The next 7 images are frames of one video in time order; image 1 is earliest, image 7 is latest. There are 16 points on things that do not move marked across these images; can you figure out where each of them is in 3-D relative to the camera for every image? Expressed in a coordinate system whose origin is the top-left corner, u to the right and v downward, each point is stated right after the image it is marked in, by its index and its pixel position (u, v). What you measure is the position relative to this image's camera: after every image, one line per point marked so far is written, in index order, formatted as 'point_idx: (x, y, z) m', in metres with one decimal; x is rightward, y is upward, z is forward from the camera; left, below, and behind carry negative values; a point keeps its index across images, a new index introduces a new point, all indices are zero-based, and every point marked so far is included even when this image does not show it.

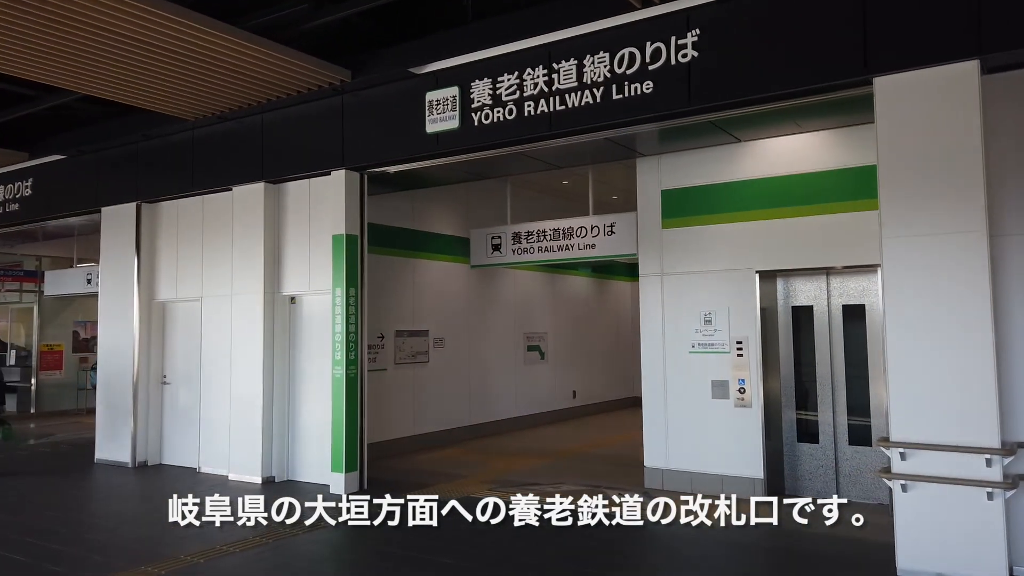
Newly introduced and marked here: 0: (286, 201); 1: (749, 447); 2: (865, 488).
0: (-2.5, +0.9, +7.8) m
1: (+2.2, -1.5, +6.5) m
2: (+3.1, -1.8, +6.4) m
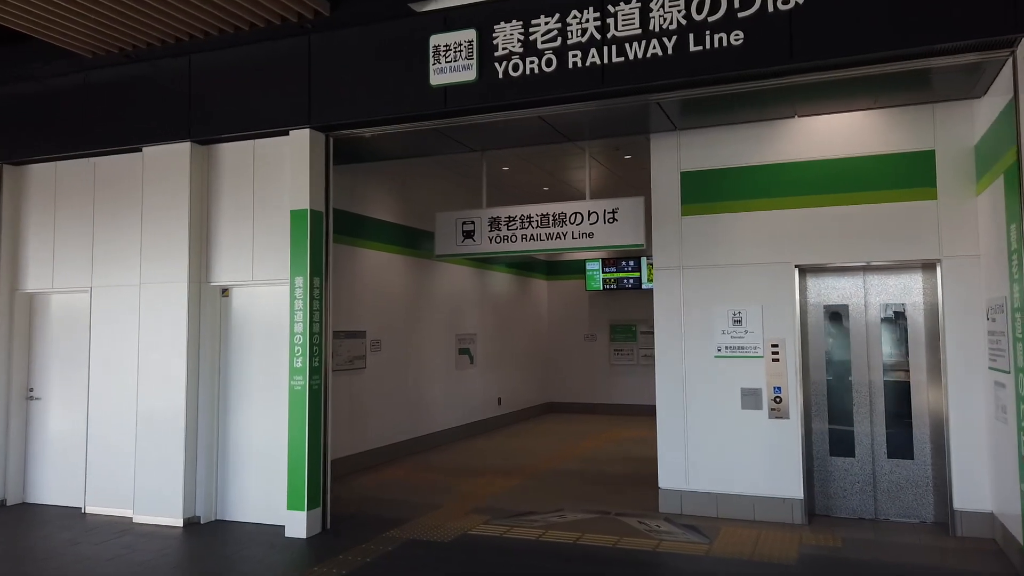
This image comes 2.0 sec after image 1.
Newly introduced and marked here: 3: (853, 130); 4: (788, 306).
0: (-2.5, +1.0, +6.1) m
1: (+2.2, -1.4, +5.8) m
2: (+3.2, -1.8, +5.8) m
3: (+2.8, +1.3, +5.8) m
4: (+2.3, -0.1, +5.9) m
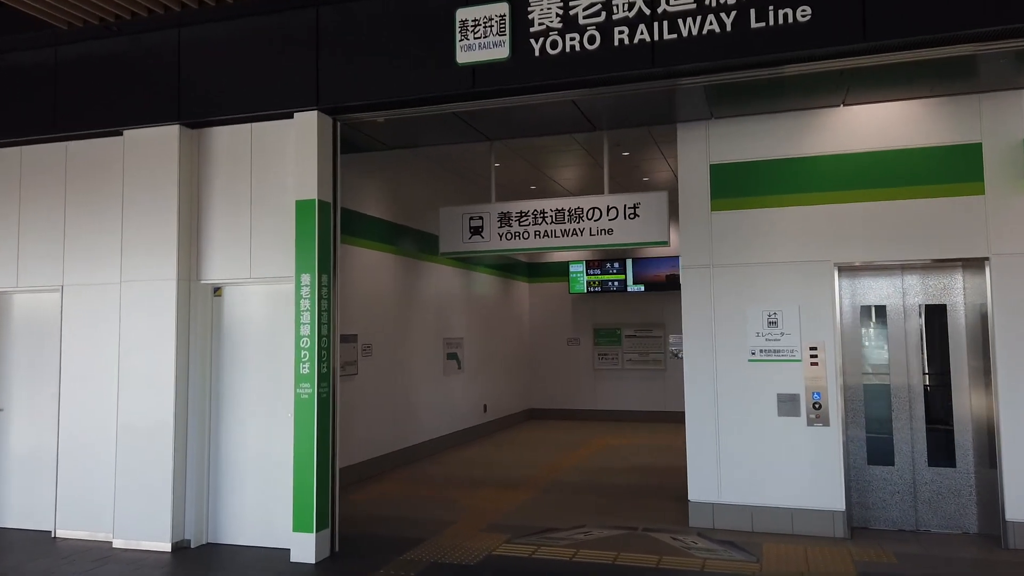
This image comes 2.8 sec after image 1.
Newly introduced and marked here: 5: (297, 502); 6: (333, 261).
0: (-2.3, +1.1, +5.6) m
1: (+2.4, -1.4, +5.5) m
2: (+3.4, -1.8, +5.6) m
3: (+2.9, +1.3, +5.5) m
4: (+2.5, -0.1, +5.6) m
5: (-1.5, -1.5, +4.9) m
6: (-1.3, +0.2, +5.2) m
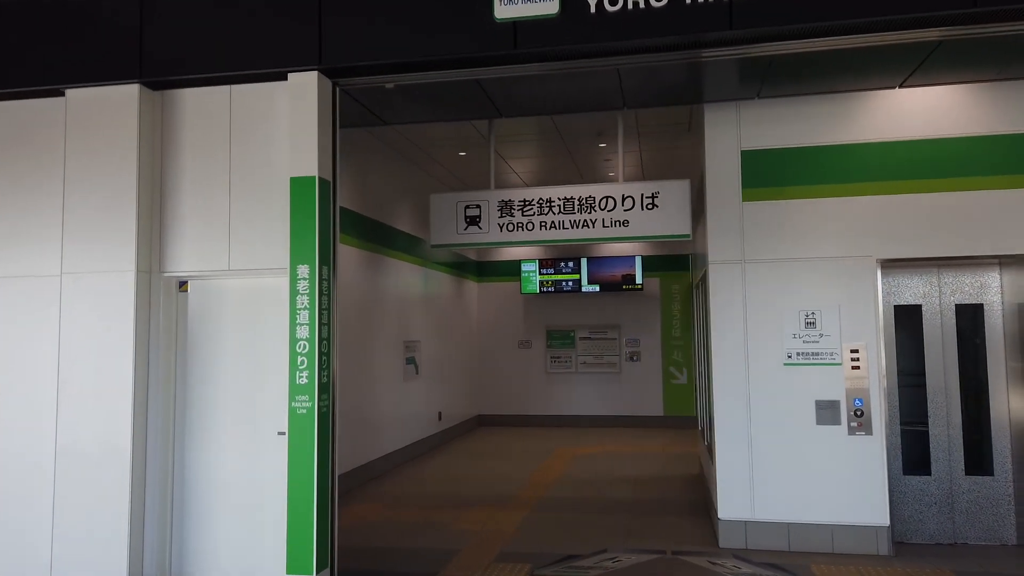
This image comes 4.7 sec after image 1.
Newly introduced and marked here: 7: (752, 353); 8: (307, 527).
0: (-2.2, +1.1, +4.6) m
1: (+2.6, -1.4, +5.1) m
2: (+3.5, -1.8, +5.3) m
3: (+3.1, +1.3, +5.2) m
4: (+2.6, -0.1, +5.2) m
5: (-1.3, -1.5, +4.1) m
6: (-1.1, +0.2, +4.4) m
7: (+1.8, -0.5, +5.3) m
8: (-1.2, -1.4, +4.1) m
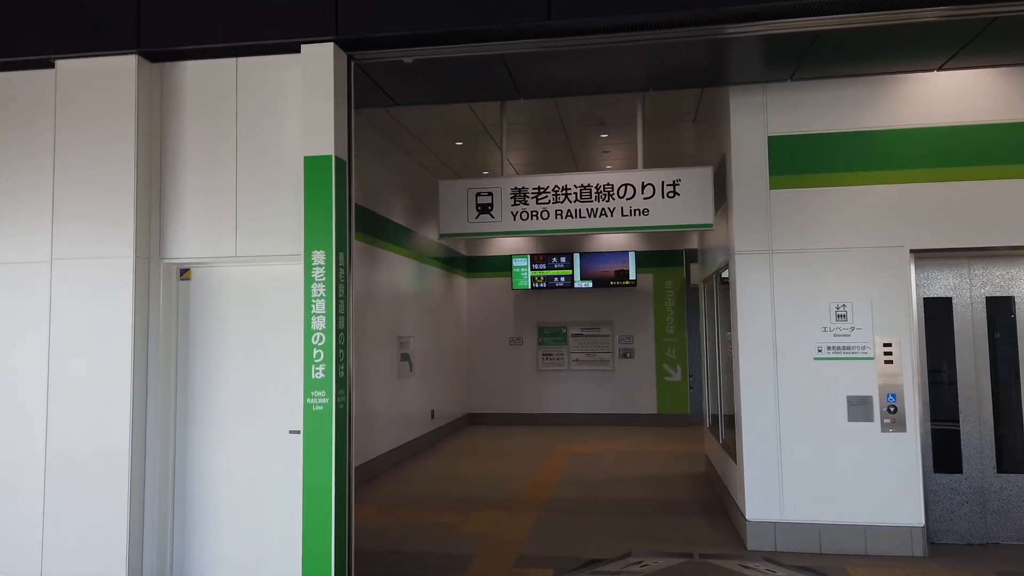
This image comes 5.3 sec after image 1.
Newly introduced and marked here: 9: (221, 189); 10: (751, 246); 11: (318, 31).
0: (-2.0, +1.2, +4.3) m
1: (+2.7, -1.4, +4.9) m
2: (+3.6, -1.7, +5.1) m
3: (+3.2, +1.4, +5.0) m
4: (+2.7, -0.1, +5.0) m
5: (-1.1, -1.4, +3.8) m
6: (-0.9, +0.3, +4.1) m
7: (+1.9, -0.4, +5.1) m
8: (-1.0, -1.3, +3.8) m
9: (-1.7, +0.6, +4.2) m
10: (+1.7, +0.3, +5.2) m
11: (-1.1, +1.4, +4.0) m
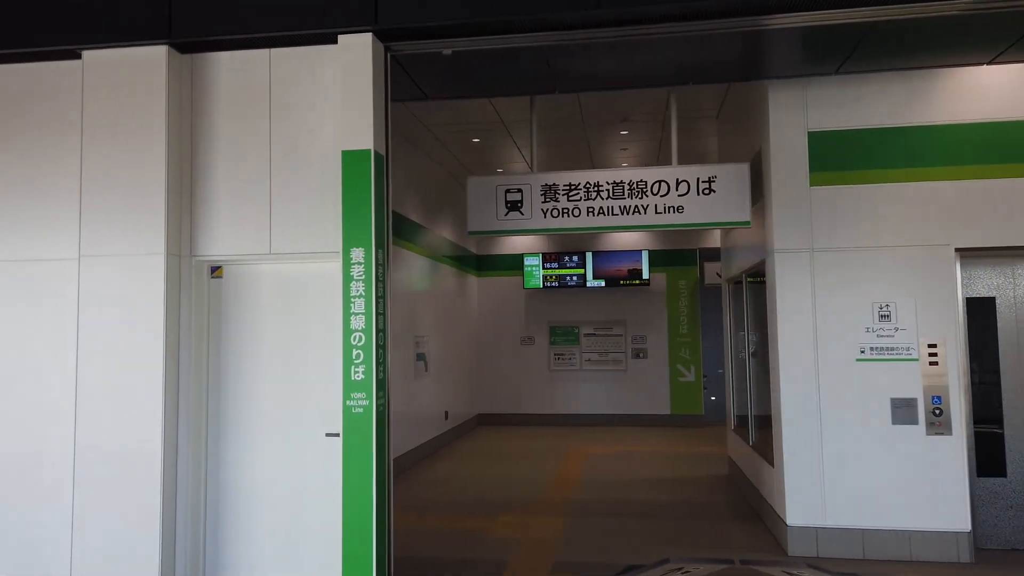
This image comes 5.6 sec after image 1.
0: (-1.8, +1.2, +4.2) m
1: (+2.9, -1.4, +4.8) m
2: (+3.9, -1.7, +5.0) m
3: (+3.5, +1.4, +4.9) m
4: (+3.0, -0.1, +4.9) m
5: (-0.8, -1.4, +3.7) m
6: (-0.7, +0.3, +4.0) m
7: (+2.2, -0.4, +5.0) m
8: (-0.8, -1.3, +3.7) m
9: (-1.5, +0.6, +4.1) m
10: (+2.0, +0.3, +5.1) m
11: (-0.9, +1.5, +3.9) m
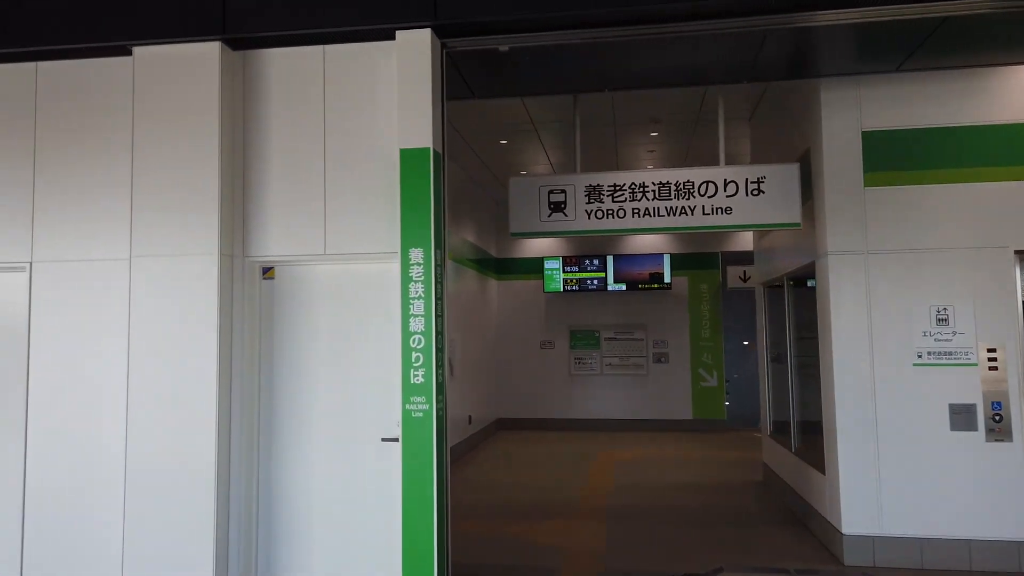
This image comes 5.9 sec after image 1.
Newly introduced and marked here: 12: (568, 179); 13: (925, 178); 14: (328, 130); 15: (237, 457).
0: (-1.4, +1.2, +4.1) m
1: (+3.3, -1.4, +4.6) m
2: (+4.2, -1.7, +4.9) m
3: (+3.8, +1.3, +4.8) m
4: (+3.3, -0.1, +4.8) m
5: (-0.5, -1.4, +3.6) m
6: (-0.4, +0.3, +3.9) m
7: (+2.5, -0.4, +4.9) m
8: (-0.4, -1.3, +3.6) m
9: (-1.1, +0.6, +4.0) m
10: (+2.3, +0.3, +5.0) m
11: (-0.5, +1.4, +3.8) m
12: (+0.4, +0.9, +5.7) m
13: (+2.8, +0.7, +4.9) m
14: (-1.0, +0.9, +4.0) m
15: (-1.5, -0.9, +3.9) m
